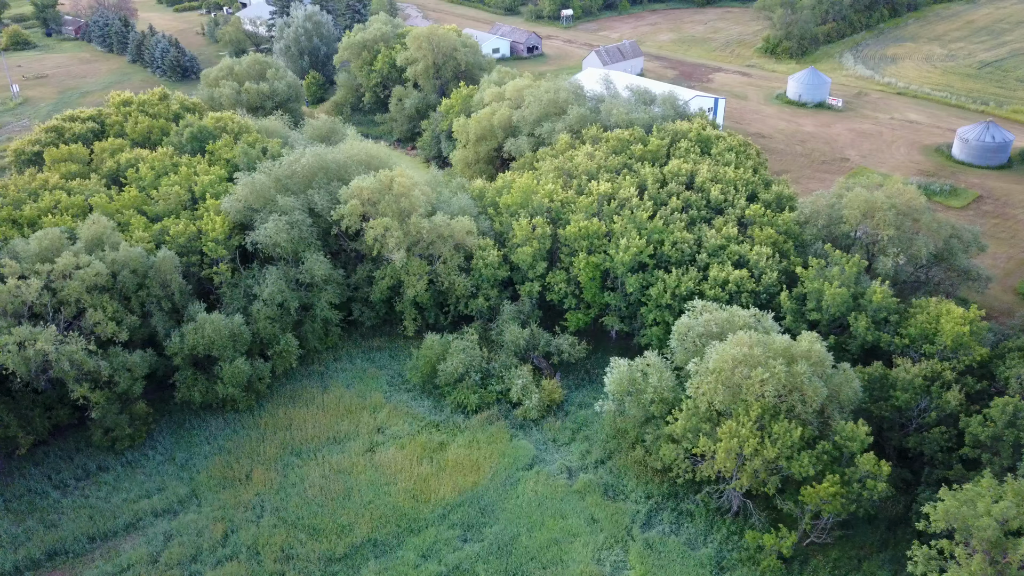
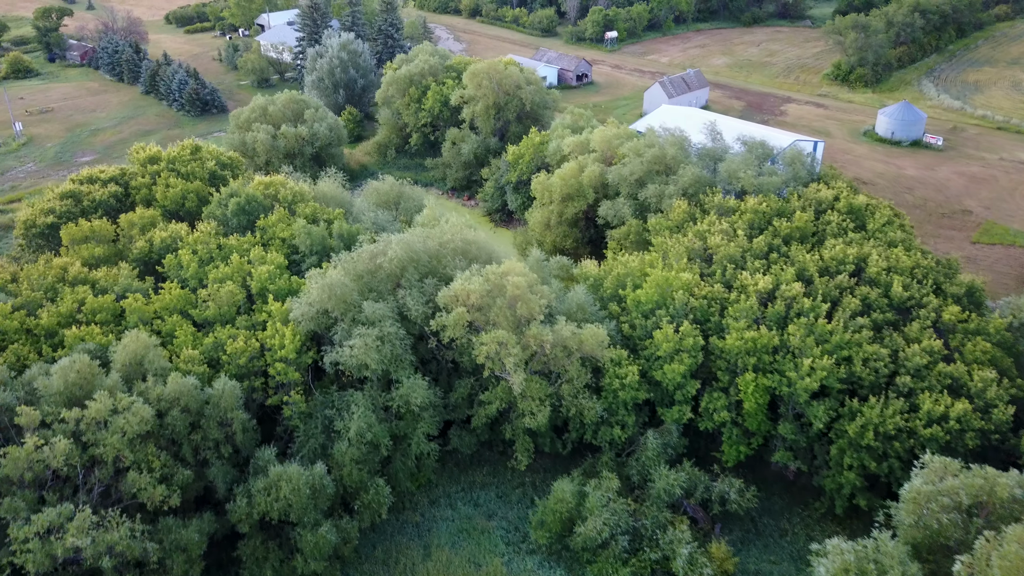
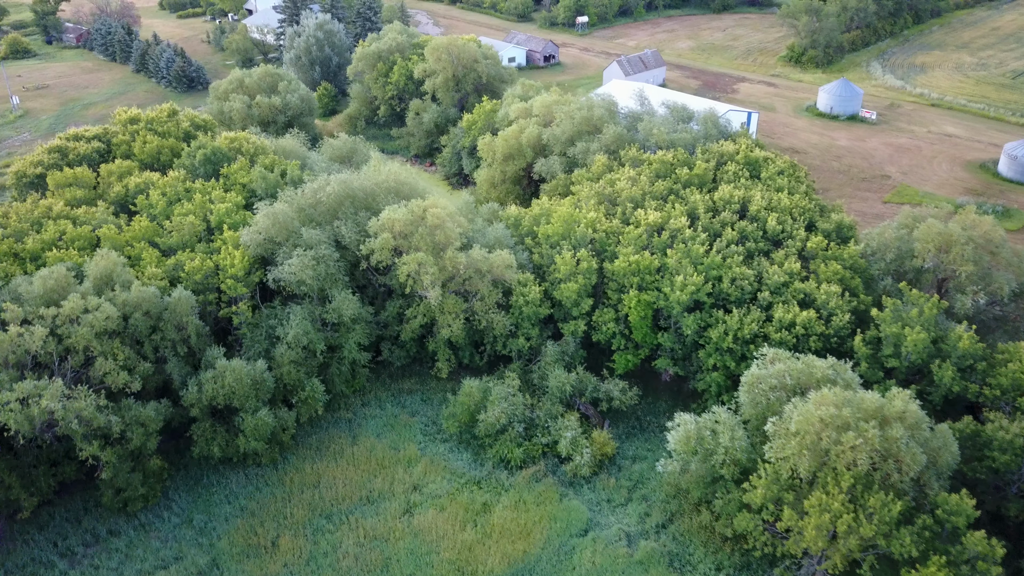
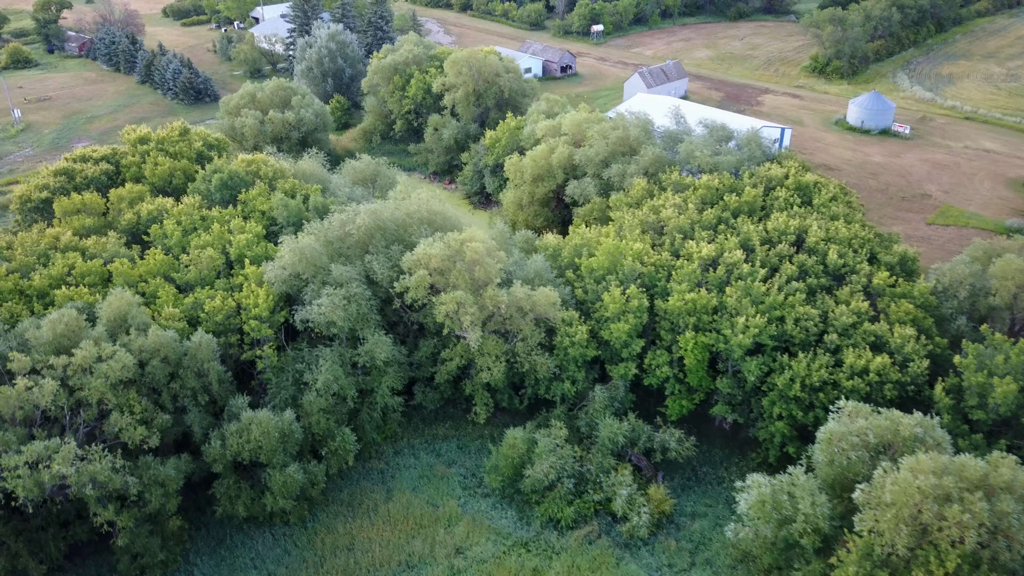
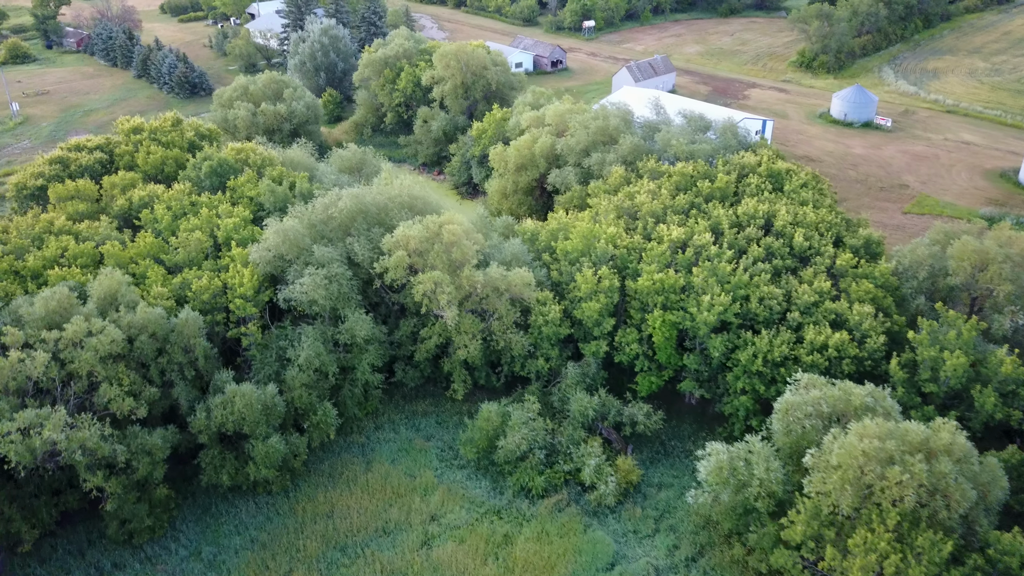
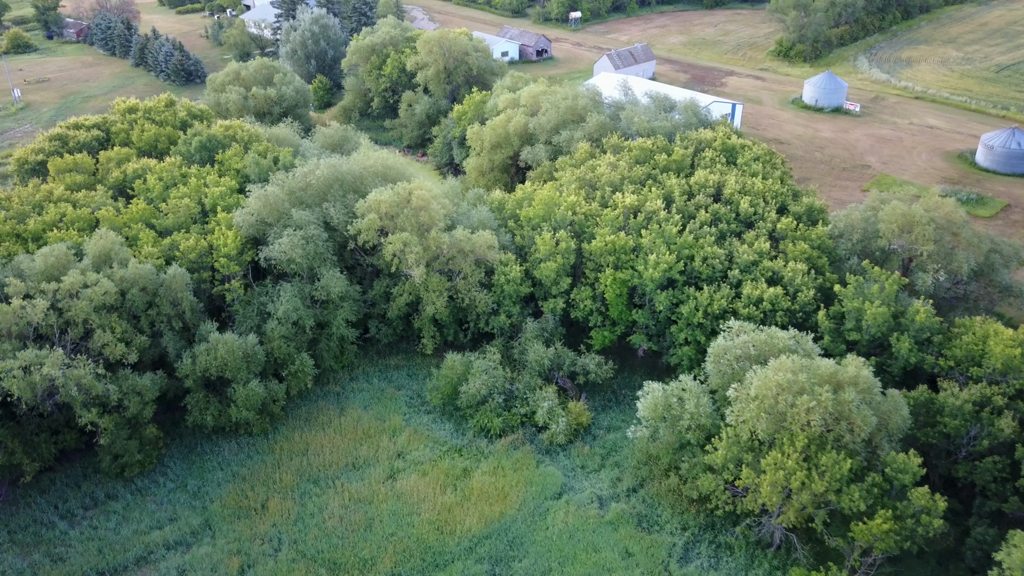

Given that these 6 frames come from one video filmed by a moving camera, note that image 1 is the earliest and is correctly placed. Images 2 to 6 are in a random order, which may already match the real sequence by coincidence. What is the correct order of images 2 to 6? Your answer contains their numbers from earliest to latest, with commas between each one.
6, 3, 5, 4, 2
